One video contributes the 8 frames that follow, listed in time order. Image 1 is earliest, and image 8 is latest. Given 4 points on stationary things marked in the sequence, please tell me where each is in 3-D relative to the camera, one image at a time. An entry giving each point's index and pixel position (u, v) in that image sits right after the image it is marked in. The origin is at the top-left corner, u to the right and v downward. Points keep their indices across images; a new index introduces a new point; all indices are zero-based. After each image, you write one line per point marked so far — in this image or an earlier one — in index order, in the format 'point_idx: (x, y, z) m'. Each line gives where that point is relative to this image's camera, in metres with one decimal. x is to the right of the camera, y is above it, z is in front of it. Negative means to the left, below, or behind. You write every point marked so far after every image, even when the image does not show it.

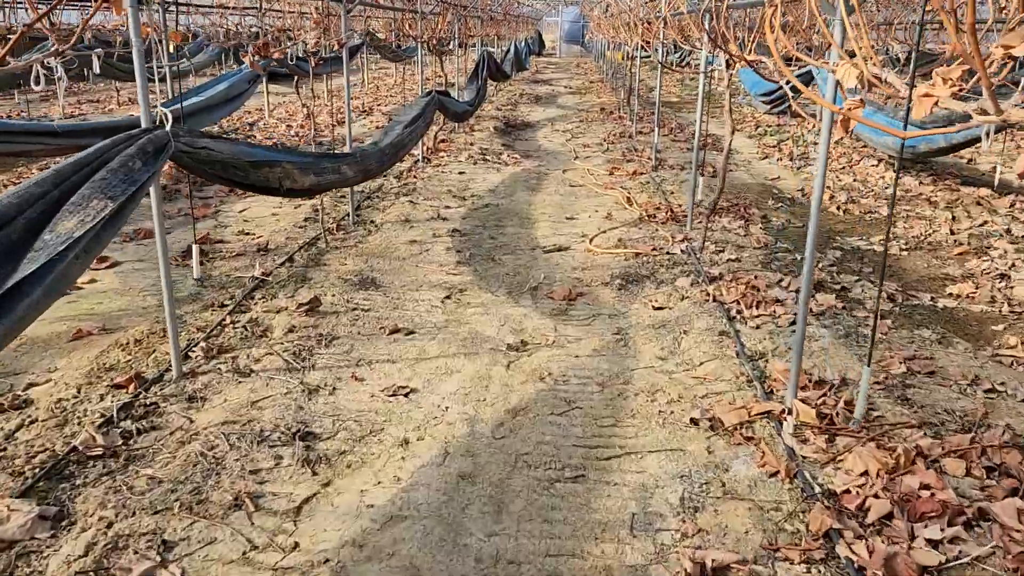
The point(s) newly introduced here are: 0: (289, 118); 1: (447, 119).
0: (-4.4, +3.3, +14.9) m
1: (-1.1, +2.8, +12.5) m
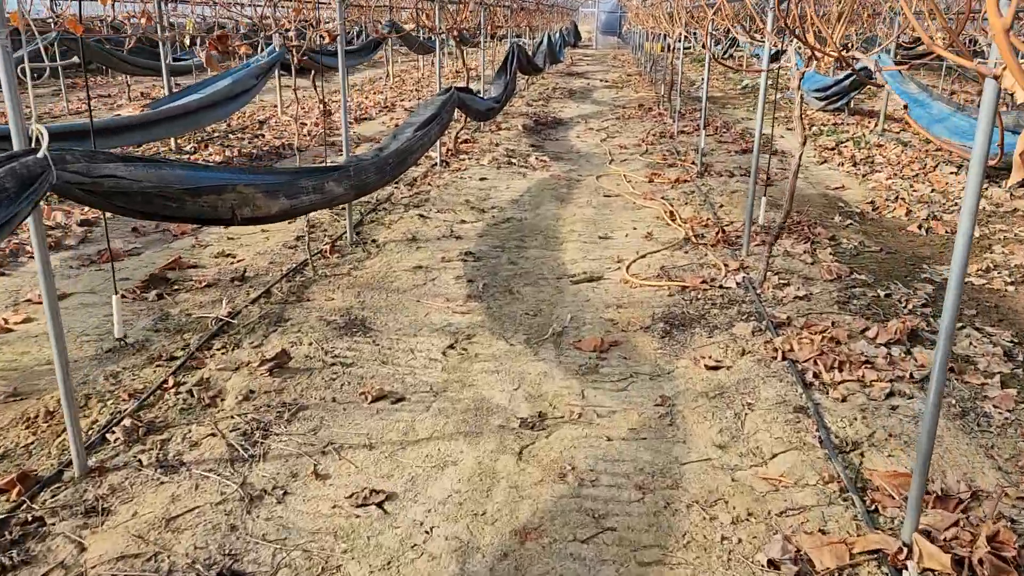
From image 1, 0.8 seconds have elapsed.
0: (-3.9, +3.2, +14.0) m
1: (-0.6, +2.5, +11.4) m
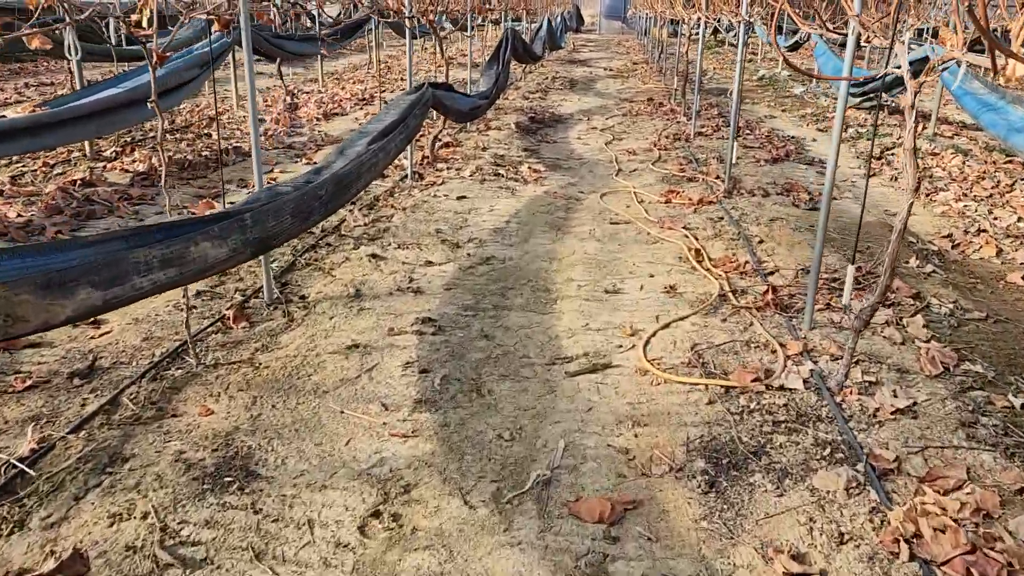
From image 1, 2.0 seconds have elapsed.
0: (-4.0, +2.8, +12.1) m
1: (-0.8, +2.1, +9.5) m
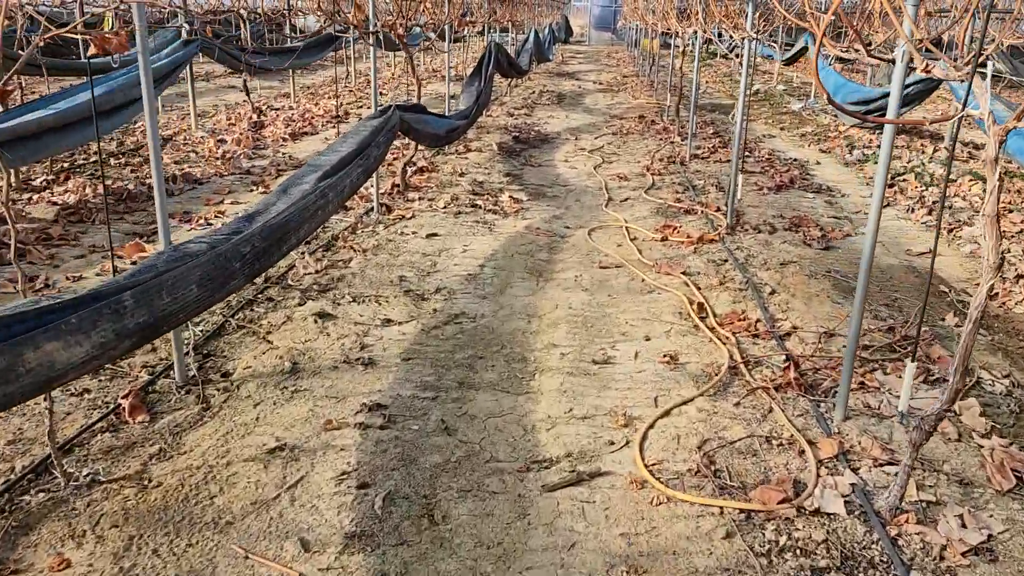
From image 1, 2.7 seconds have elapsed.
0: (-4.3, +2.3, +11.2) m
1: (-1.0, +1.6, +8.7) m
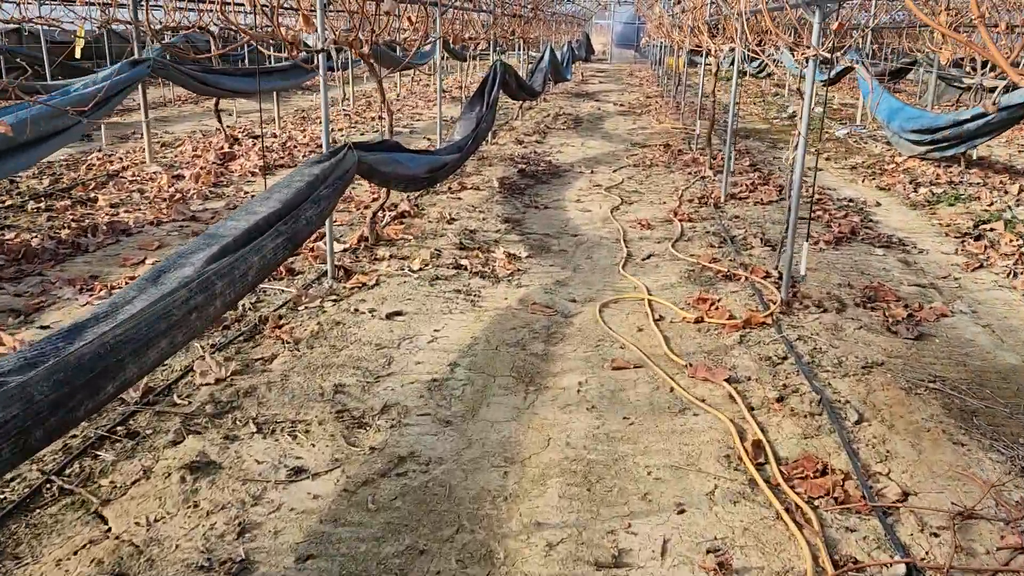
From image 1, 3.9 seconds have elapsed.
0: (-4.2, +1.6, +9.8) m
1: (-1.0, +0.9, +7.1) m
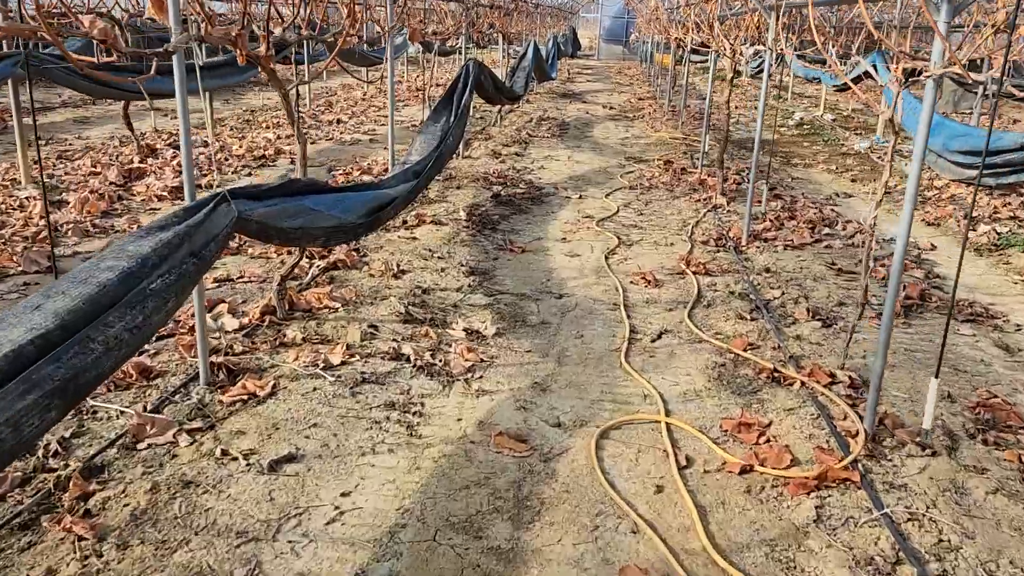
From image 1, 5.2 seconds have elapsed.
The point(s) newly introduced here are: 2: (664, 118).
0: (-4.6, +1.1, +7.8) m
1: (-1.3, +0.3, +5.2) m
2: (+3.3, +3.6, +16.1) m
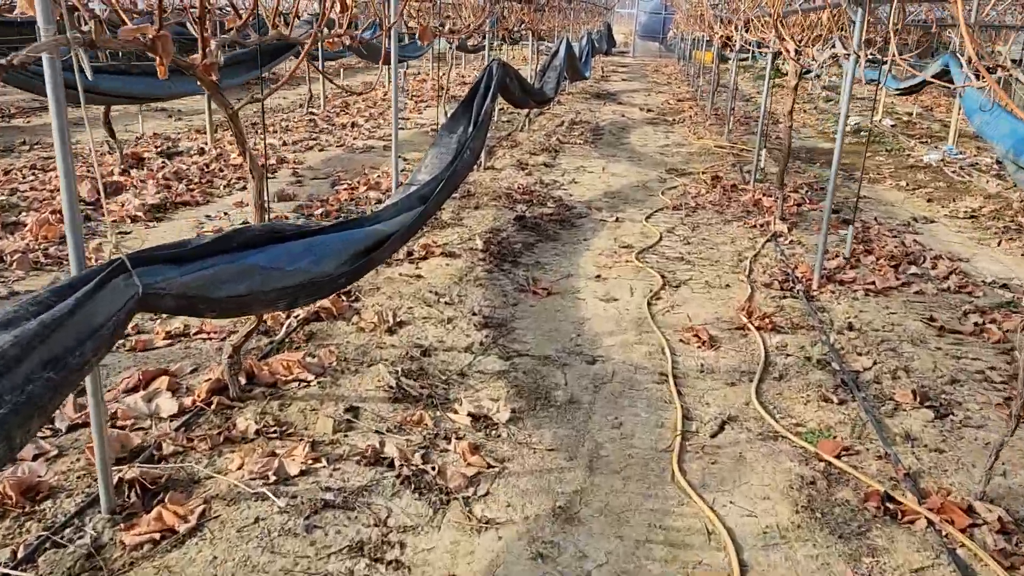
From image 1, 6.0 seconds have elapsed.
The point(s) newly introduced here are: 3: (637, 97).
0: (-4.3, +0.8, +6.8) m
1: (-1.2, 0.0, +4.1) m
2: (+3.8, +3.3, +14.8) m
3: (+3.1, +4.8, +18.8) m
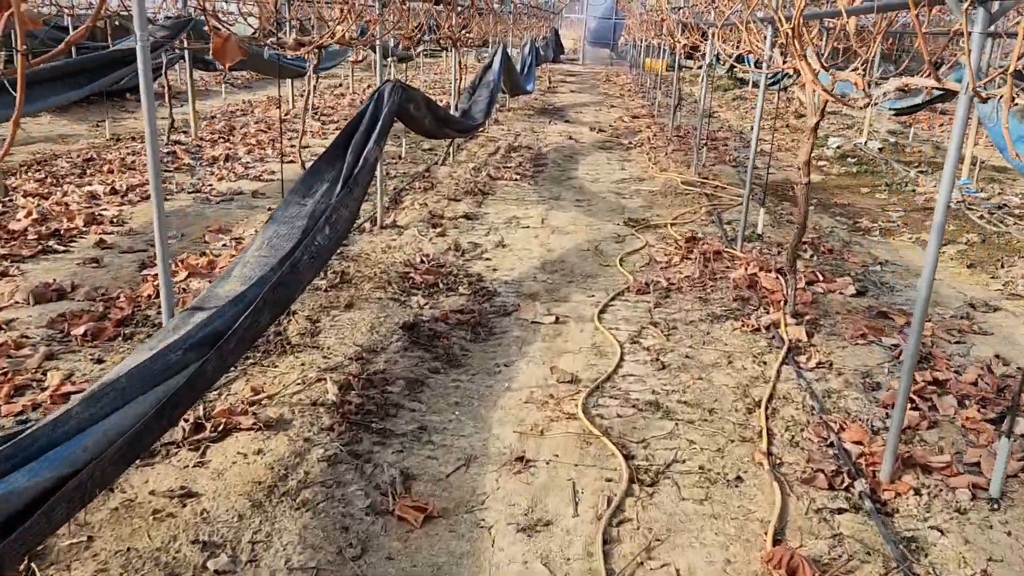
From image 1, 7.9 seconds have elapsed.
0: (-5.0, -0.3, +4.0) m
1: (-1.7, -1.0, +1.4) m
2: (+2.6, +2.3, +12.4) m
3: (+1.6, +3.8, +16.4) m
